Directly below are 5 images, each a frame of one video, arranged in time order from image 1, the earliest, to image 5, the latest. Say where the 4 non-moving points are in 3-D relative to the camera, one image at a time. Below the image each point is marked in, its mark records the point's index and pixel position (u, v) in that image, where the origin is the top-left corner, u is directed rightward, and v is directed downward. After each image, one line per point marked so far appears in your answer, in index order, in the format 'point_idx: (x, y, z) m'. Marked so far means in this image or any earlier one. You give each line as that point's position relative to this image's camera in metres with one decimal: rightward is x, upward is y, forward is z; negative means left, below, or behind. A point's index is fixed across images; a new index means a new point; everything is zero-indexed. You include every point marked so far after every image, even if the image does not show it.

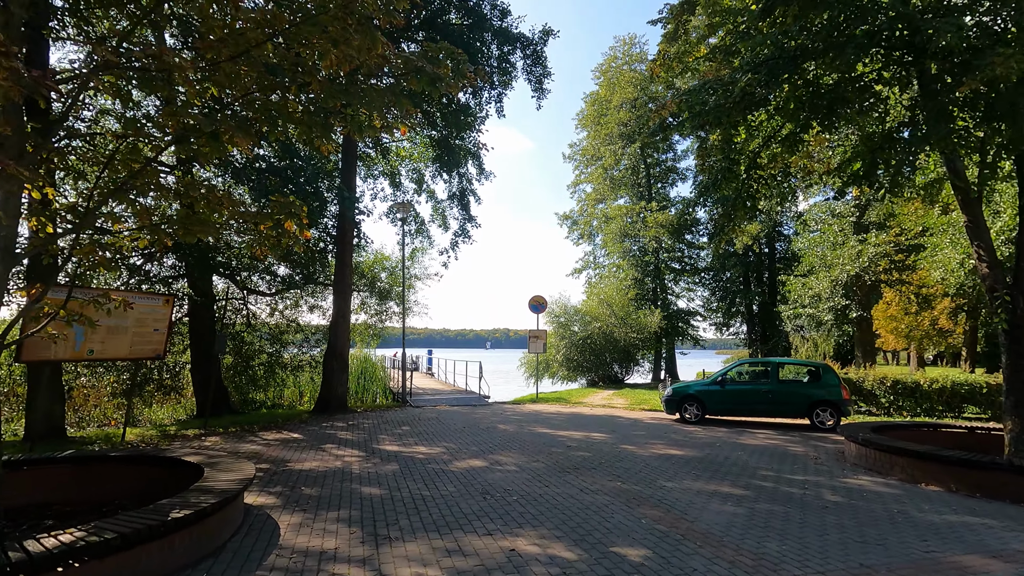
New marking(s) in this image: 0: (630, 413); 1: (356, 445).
0: (+3.0, -3.1, +13.4) m
1: (-2.5, -2.5, +8.4) m
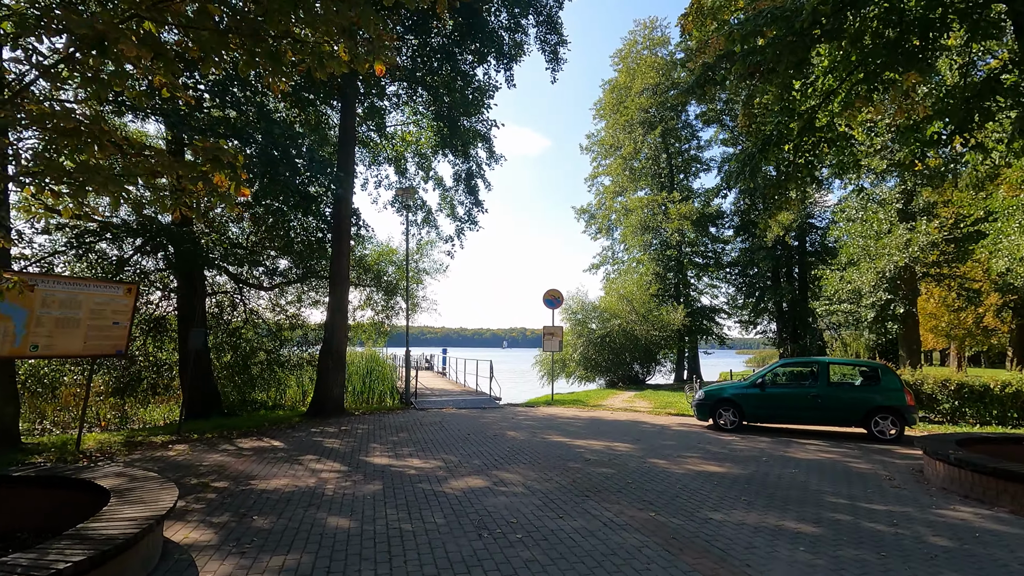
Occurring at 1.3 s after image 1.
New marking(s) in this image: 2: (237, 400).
0: (+3.3, -2.9, +12.1) m
1: (-2.3, -2.3, +7.2) m
2: (-8.5, -3.5, +16.5) m
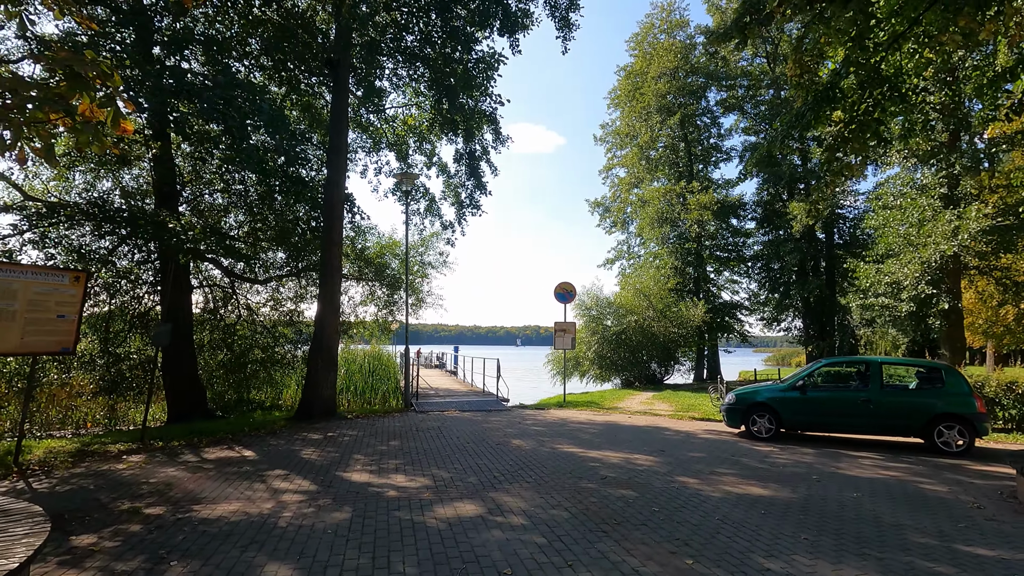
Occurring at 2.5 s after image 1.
0: (+3.4, -2.7, +10.9) m
1: (-2.3, -2.1, +6.2) m
2: (-8.2, -3.3, +15.7) m
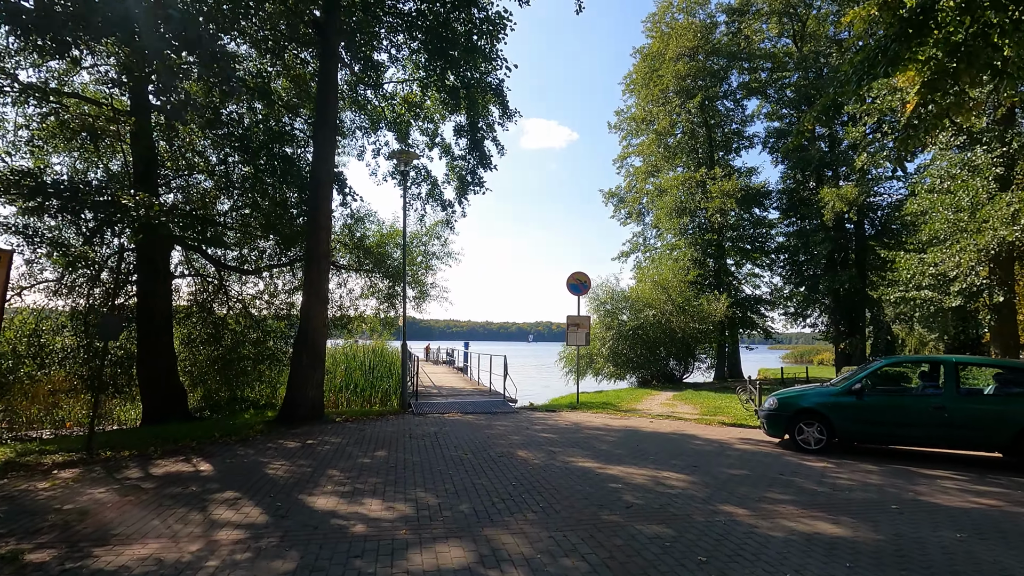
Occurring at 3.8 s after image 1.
0: (+3.5, -2.5, +9.6) m
1: (-2.3, -2.0, +5.1) m
2: (-7.9, -3.0, +14.7) m
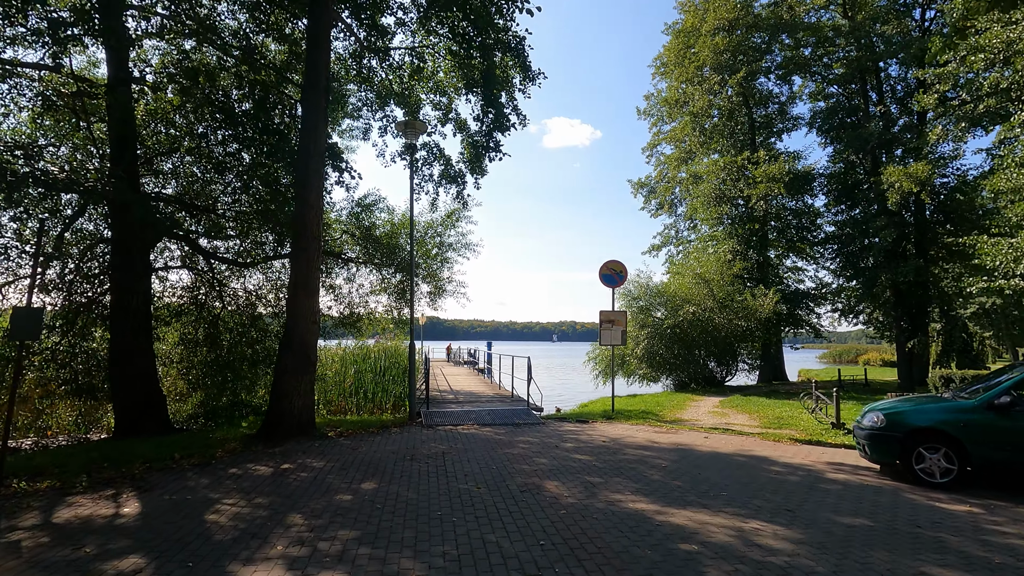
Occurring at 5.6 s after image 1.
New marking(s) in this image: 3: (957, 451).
0: (+3.9, -2.3, +7.8) m
1: (-2.1, -1.8, +3.5) m
2: (-7.3, -2.9, +13.4) m
3: (+4.7, -1.7, +5.7) m
